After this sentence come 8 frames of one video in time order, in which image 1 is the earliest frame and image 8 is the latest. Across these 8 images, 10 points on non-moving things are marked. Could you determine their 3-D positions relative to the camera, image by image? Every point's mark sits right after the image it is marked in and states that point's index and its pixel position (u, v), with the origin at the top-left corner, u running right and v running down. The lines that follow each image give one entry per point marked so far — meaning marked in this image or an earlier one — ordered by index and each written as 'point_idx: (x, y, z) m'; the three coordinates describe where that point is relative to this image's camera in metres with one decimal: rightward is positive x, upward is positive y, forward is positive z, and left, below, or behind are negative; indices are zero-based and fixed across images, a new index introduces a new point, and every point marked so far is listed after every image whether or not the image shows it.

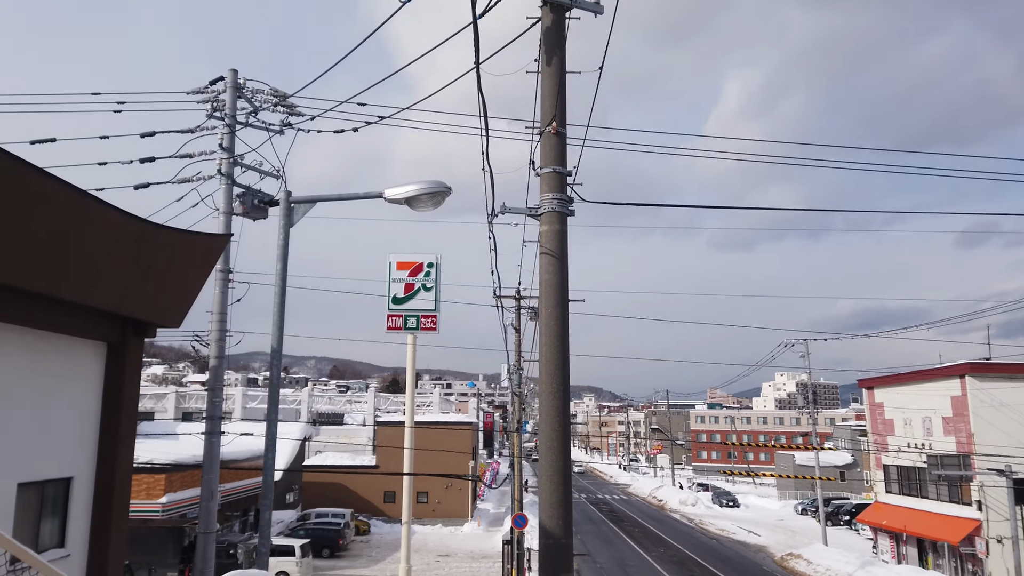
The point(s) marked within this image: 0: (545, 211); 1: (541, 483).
0: (+0.2, +0.4, +4.3) m
1: (+0.2, -1.1, +4.1) m
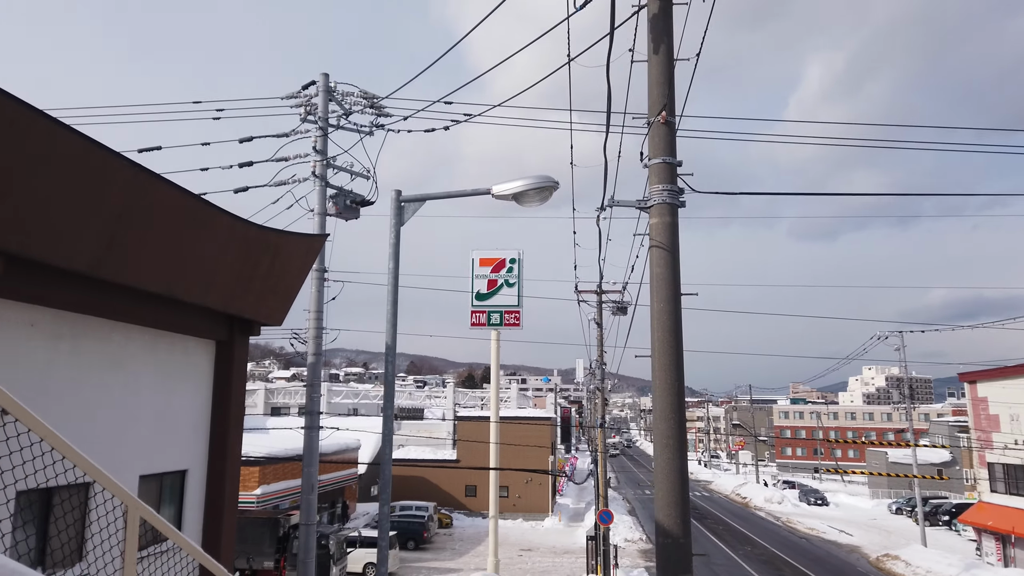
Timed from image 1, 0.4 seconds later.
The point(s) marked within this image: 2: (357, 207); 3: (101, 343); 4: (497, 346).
0: (+0.8, +0.5, +4.3) m
1: (+0.8, -1.1, +4.1) m
2: (-2.2, +1.2, +10.8) m
3: (-3.4, -0.5, +6.2) m
4: (-0.3, -1.3, +15.9) m
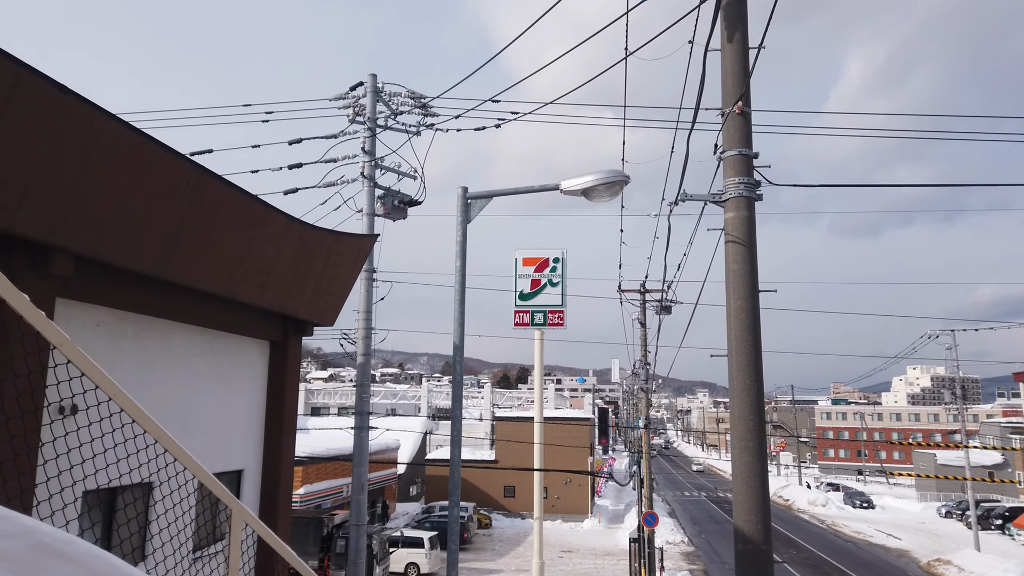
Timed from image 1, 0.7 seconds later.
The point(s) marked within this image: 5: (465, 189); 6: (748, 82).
0: (+1.2, +0.5, +4.1) m
1: (+1.2, -1.0, +3.9) m
2: (-1.6, +1.2, +10.8) m
3: (-2.9, -0.5, +6.2) m
4: (+0.6, -1.3, +15.8) m
5: (-0.3, +0.6, +4.4) m
6: (+1.3, +1.1, +4.2) m
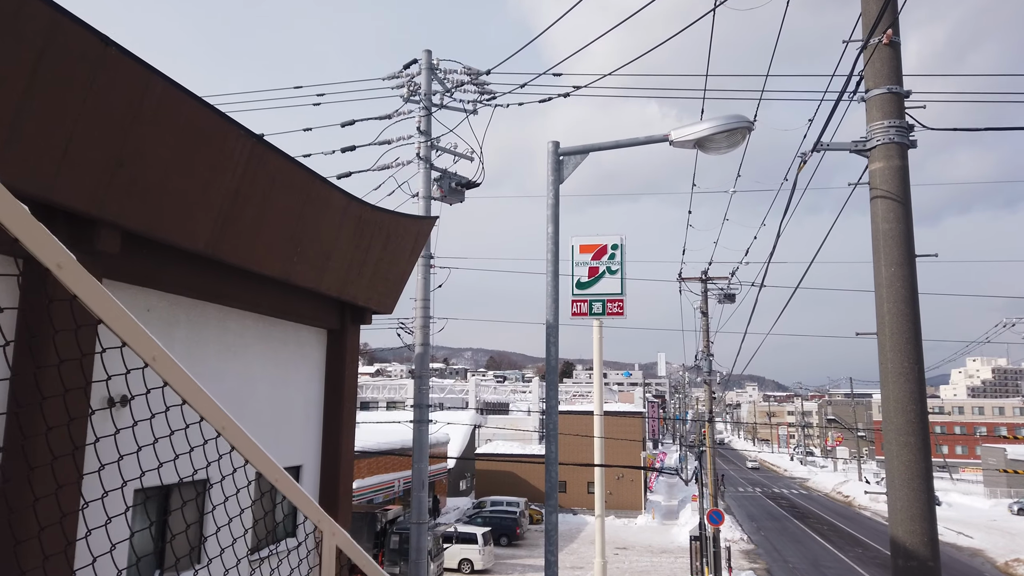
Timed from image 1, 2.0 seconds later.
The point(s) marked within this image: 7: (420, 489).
0: (+1.7, +0.7, +3.4) m
1: (+1.7, -0.9, +3.3) m
2: (-0.7, +1.4, +10.3) m
3: (-2.3, -0.3, +5.8) m
4: (+1.8, -1.1, +15.1) m
5: (+0.2, +0.7, +3.8) m
6: (+1.8, +1.3, +3.5) m
7: (-1.1, -2.5, +9.4) m
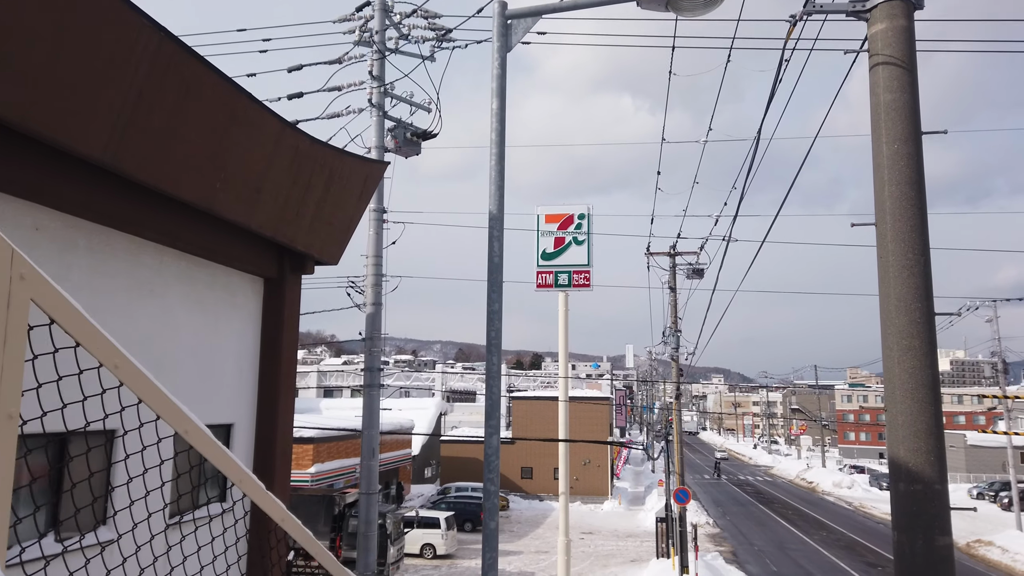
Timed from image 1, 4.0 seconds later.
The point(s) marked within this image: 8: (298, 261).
0: (+1.4, +1.1, +2.9) m
1: (+1.4, -0.4, +2.7) m
2: (-1.2, +1.9, +9.7) m
3: (-2.6, +0.2, +5.1) m
4: (+1.0, -0.5, +14.6) m
5: (0.0, +1.2, +3.2) m
6: (+1.5, +1.8, +3.0) m
7: (-1.7, -2.0, +8.8) m
8: (-2.1, +0.3, +7.2) m
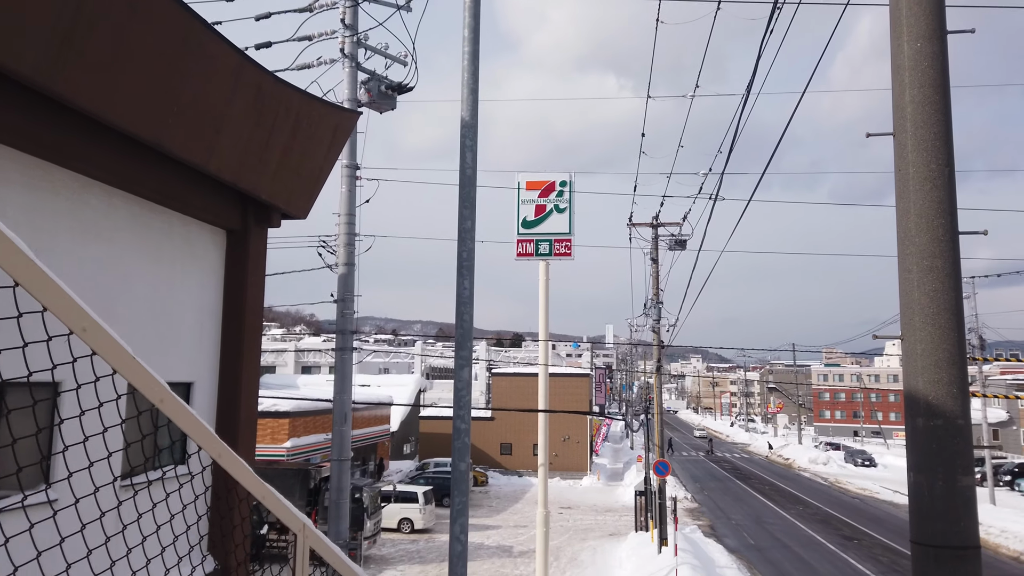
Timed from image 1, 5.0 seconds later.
0: (+1.3, +1.4, +2.6) m
1: (+1.3, -0.1, +2.5) m
2: (-1.5, +2.4, +9.3) m
3: (-2.8, +0.5, +4.7) m
4: (+0.7, +0.1, +14.3) m
5: (-0.1, +1.5, +2.8) m
6: (+1.5, +2.0, +2.6) m
7: (-1.9, -1.5, +8.4) m
8: (-2.3, +0.7, +6.8) m
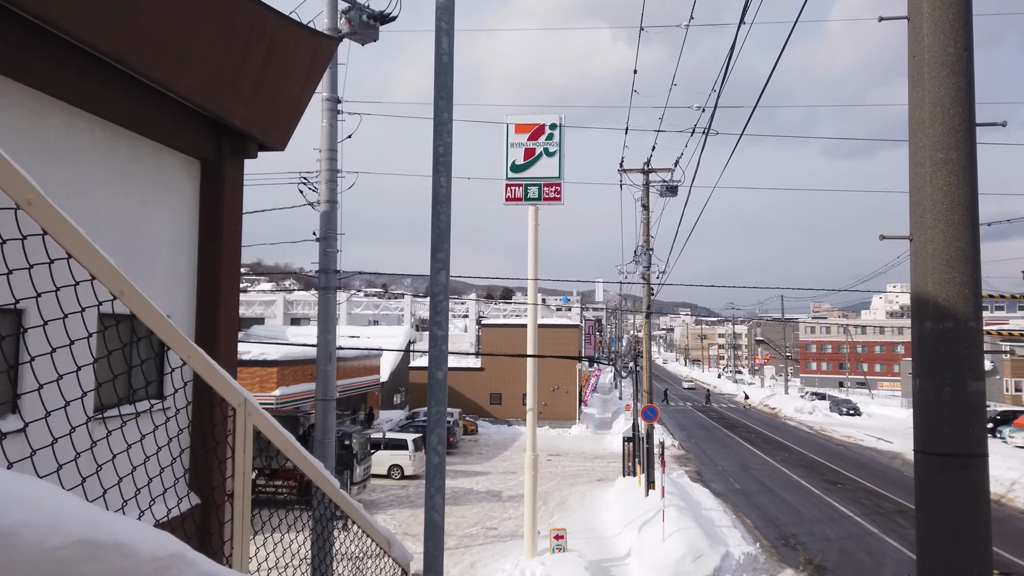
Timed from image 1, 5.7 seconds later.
0: (+1.3, +1.7, +2.3) m
1: (+1.3, +0.2, +2.3) m
2: (-1.6, +3.1, +8.9) m
3: (-2.9, +1.0, +4.4) m
4: (+0.4, +1.2, +14.1) m
5: (-0.2, +1.8, +2.5) m
6: (+1.4, +2.4, +2.3) m
7: (-2.0, -0.8, +8.3) m
8: (-2.4, +1.3, +6.5) m
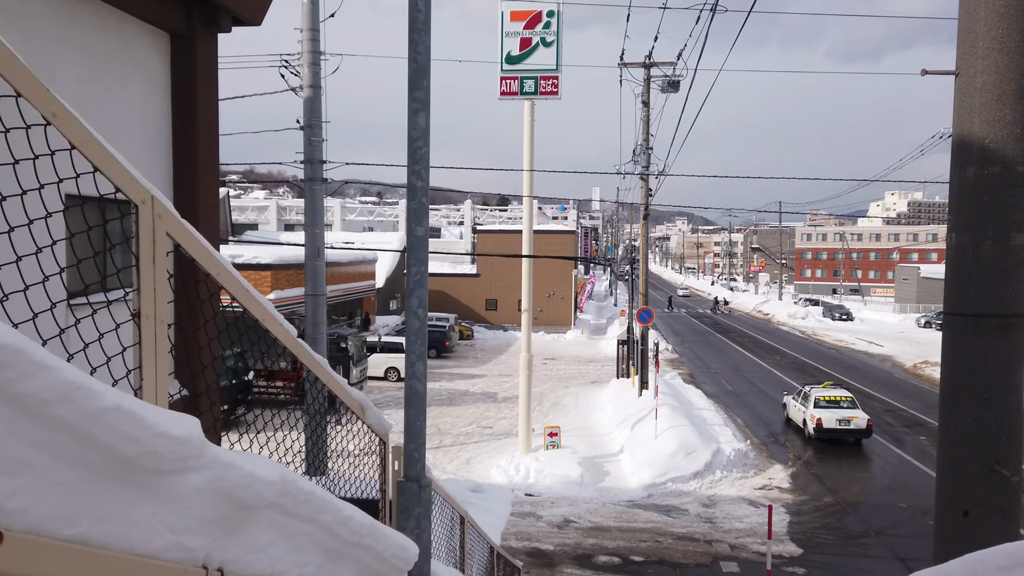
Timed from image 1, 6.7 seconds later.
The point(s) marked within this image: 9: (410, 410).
0: (+1.3, +2.1, +1.8) m
1: (+1.2, +0.6, +2.0) m
2: (-1.7, +4.3, +8.2) m
3: (-2.9, +1.7, +4.0) m
4: (+0.3, +3.0, +13.6) m
5: (-0.2, +2.3, +2.0) m
6: (+1.4, +2.8, +1.7) m
7: (-2.1, +0.3, +8.0) m
8: (-2.5, +2.2, +6.1) m
9: (-0.4, -0.5, +2.8) m
